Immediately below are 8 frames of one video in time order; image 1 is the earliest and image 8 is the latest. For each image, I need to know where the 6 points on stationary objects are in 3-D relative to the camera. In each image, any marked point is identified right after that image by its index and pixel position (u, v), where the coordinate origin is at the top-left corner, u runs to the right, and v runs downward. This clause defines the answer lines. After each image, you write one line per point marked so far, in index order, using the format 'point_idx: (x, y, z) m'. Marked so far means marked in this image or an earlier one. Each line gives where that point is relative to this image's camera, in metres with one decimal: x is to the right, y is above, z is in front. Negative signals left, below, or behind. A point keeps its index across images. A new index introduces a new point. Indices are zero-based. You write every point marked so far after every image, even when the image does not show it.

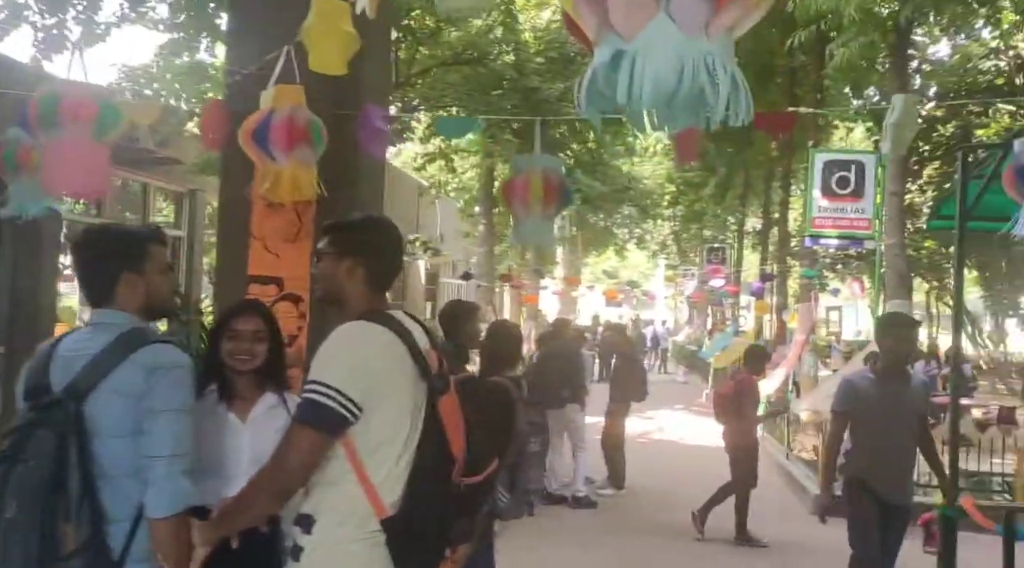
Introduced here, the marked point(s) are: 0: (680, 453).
0: (+2.4, -2.5, +14.2) m
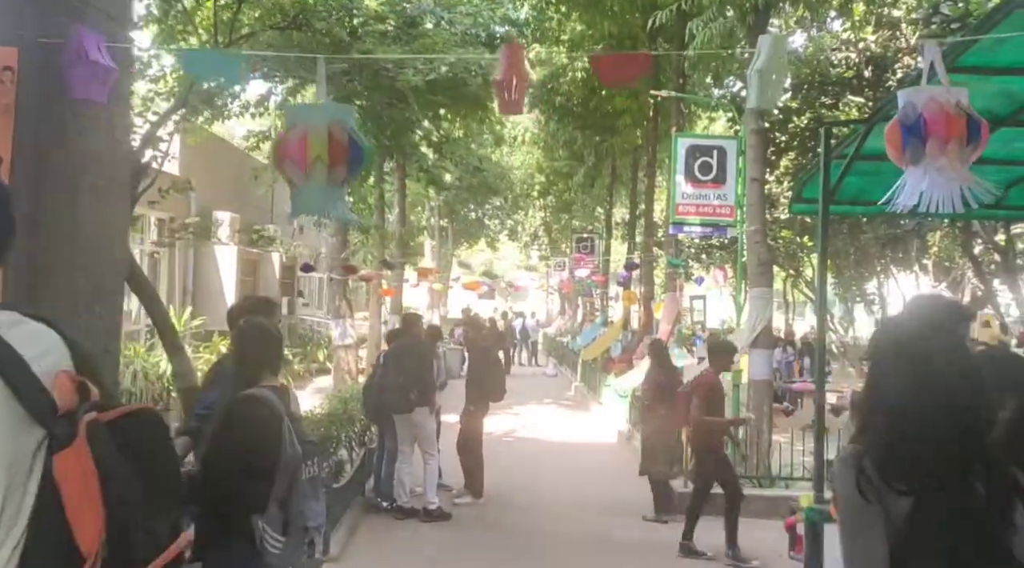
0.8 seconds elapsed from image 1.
0: (+0.4, -2.4, +13.6) m
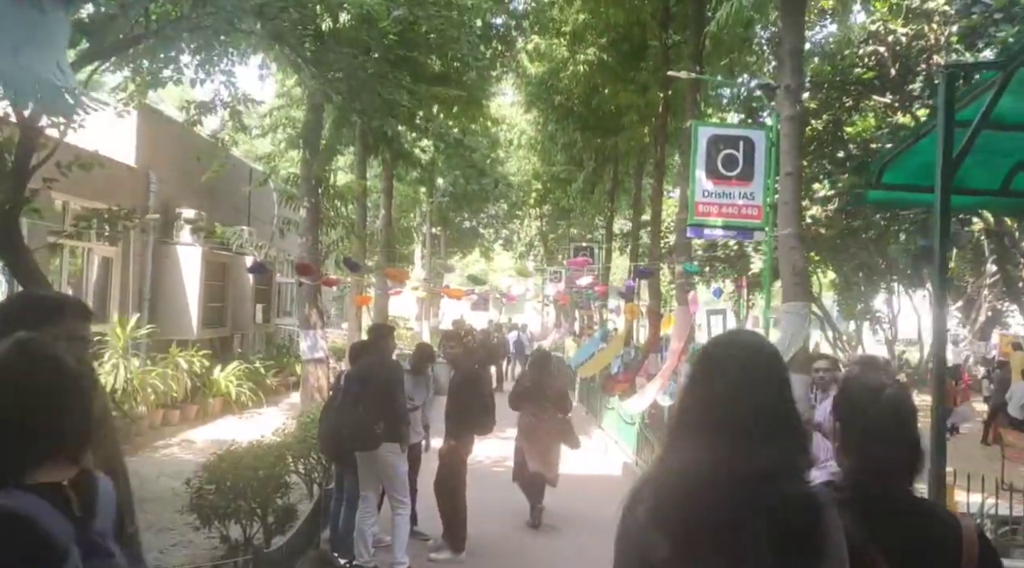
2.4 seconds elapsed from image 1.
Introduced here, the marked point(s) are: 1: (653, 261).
0: (+0.3, -2.5, +12.0) m
1: (+2.5, +0.4, +17.2) m
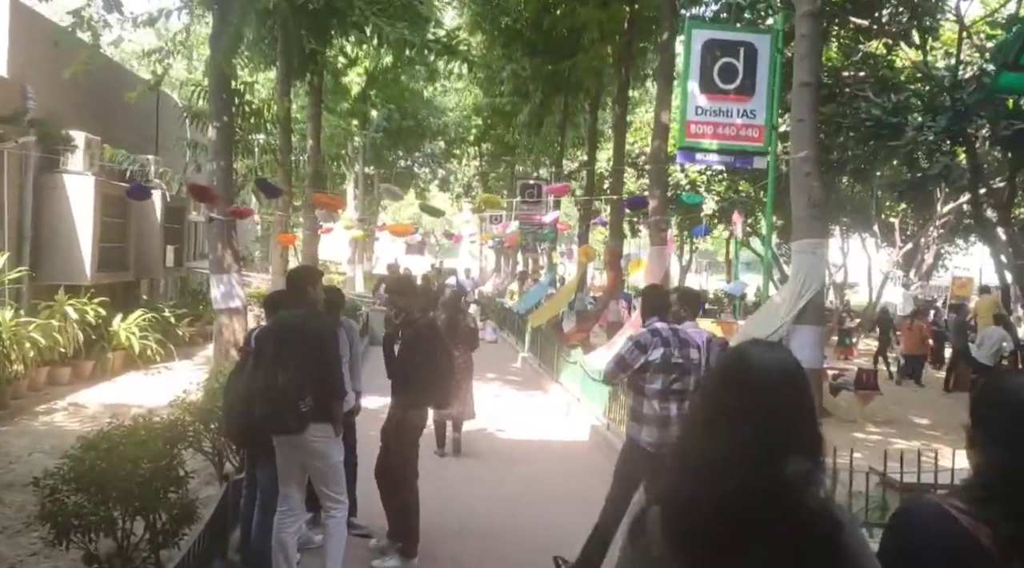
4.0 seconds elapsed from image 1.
0: (-0.2, -1.8, +10.4) m
1: (+1.6, +1.4, +15.5) m
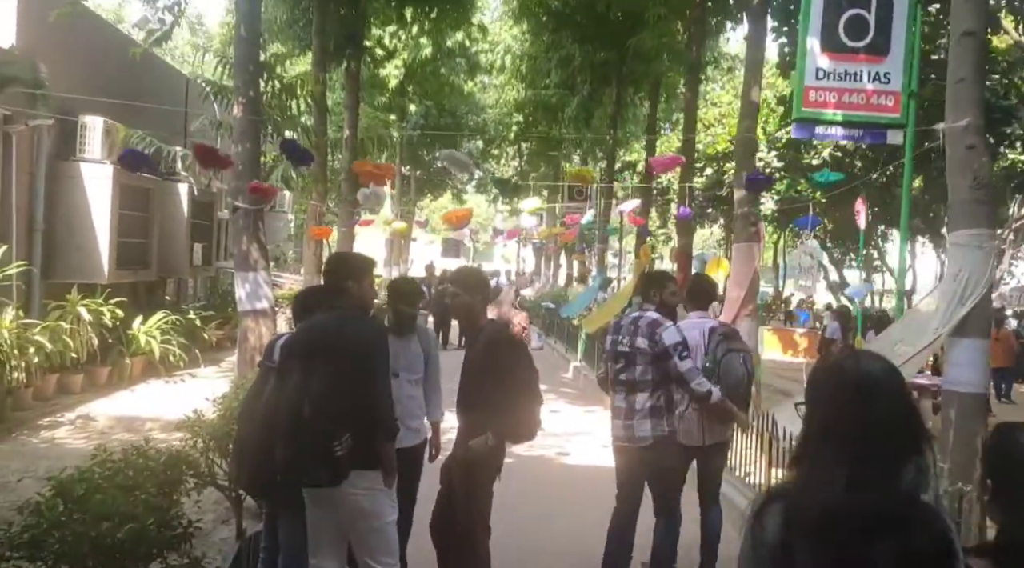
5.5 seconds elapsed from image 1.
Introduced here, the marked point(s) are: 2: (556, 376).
0: (+0.4, -1.8, +9.0) m
1: (+2.4, +1.3, +14.1) m
2: (+0.7, -1.6, +16.7) m
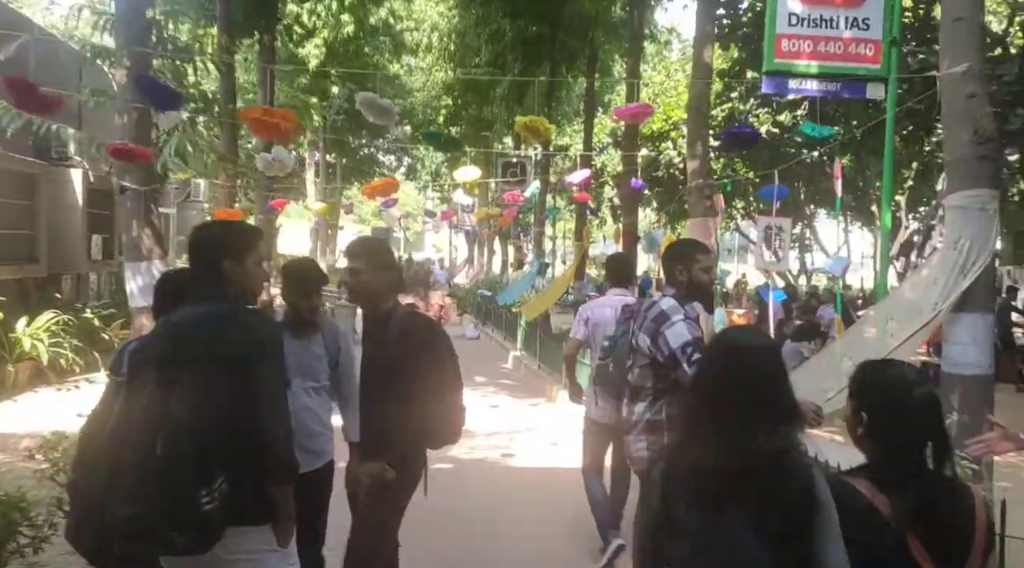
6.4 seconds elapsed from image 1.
0: (-0.1, -1.7, +8.0) m
1: (+1.5, +1.6, +13.2) m
2: (-0.3, -1.4, +15.8) m
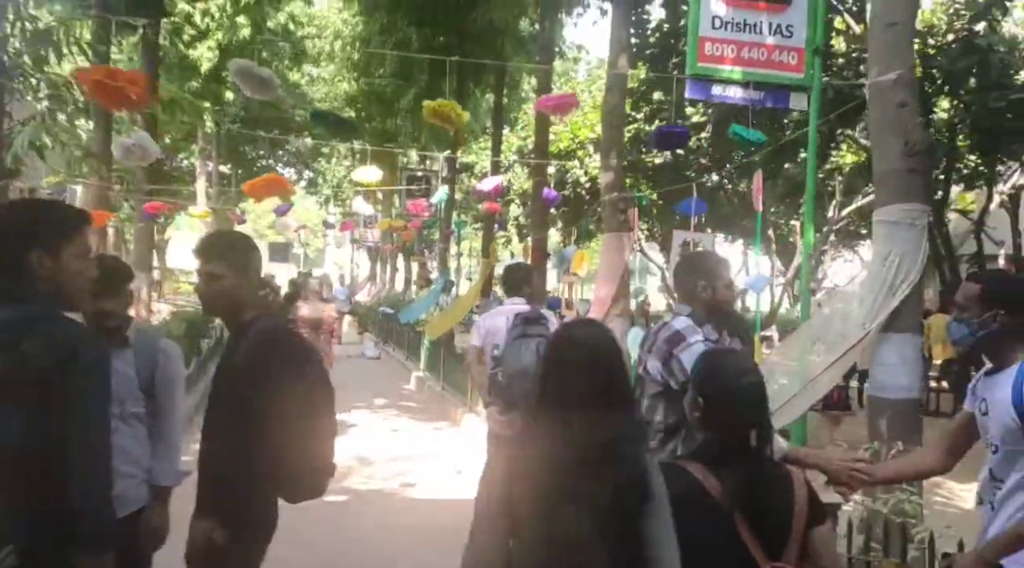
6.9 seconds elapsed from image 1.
0: (-0.9, -1.8, +7.5) m
1: (+0.2, +1.3, +12.8) m
2: (-1.9, -1.6, +15.2) m
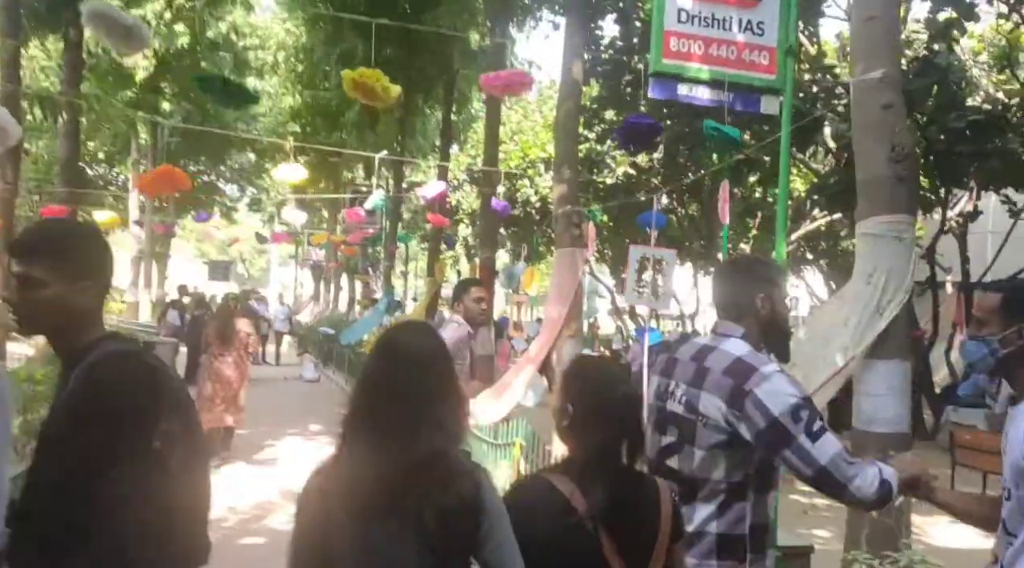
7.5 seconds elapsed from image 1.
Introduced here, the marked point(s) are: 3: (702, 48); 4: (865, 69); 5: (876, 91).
0: (-1.3, -1.9, +6.7) m
1: (-0.4, +1.1, +12.3) m
2: (-2.7, -1.9, +14.4) m
3: (+1.1, +1.3, +5.4) m
4: (+1.7, +1.0, +4.6) m
5: (+1.7, +0.9, +4.6) m
